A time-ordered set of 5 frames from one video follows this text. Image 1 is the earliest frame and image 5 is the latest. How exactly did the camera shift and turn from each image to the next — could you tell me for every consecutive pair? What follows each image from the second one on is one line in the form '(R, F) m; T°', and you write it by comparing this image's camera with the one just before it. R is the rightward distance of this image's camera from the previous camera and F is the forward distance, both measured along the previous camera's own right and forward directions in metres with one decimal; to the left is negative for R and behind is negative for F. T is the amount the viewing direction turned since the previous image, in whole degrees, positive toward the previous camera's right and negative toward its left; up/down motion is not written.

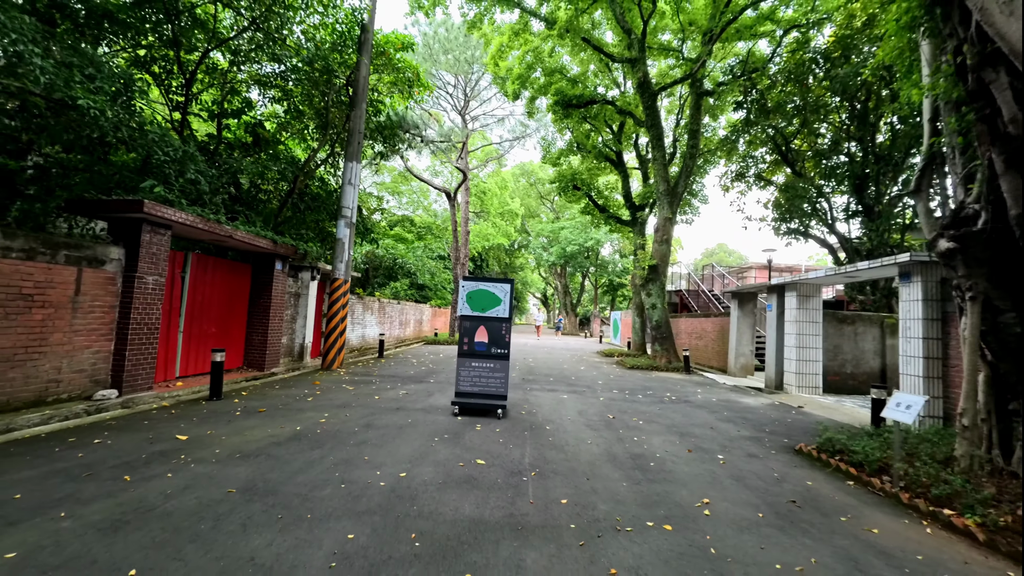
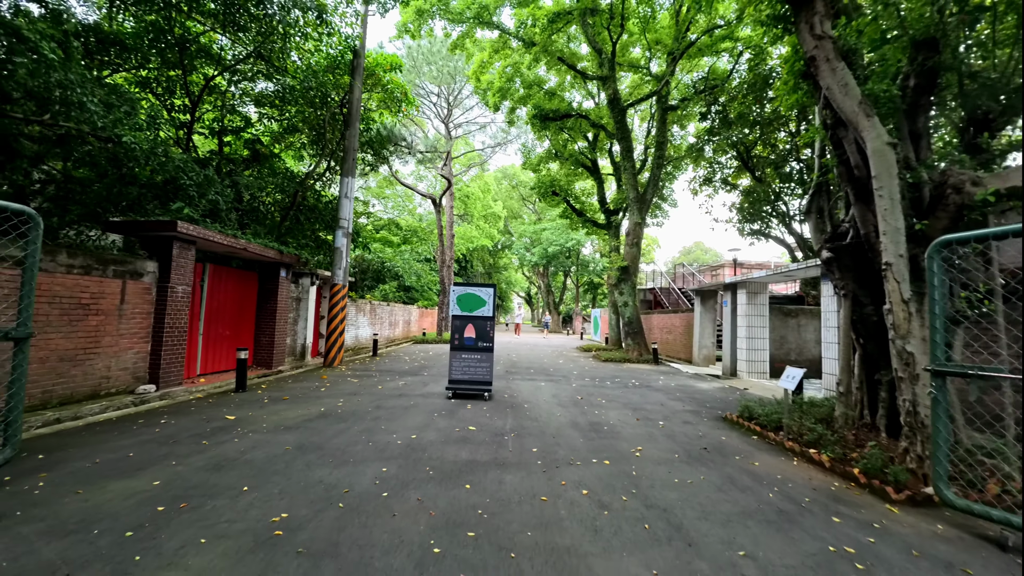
(0.0, -1.1) m; +2°
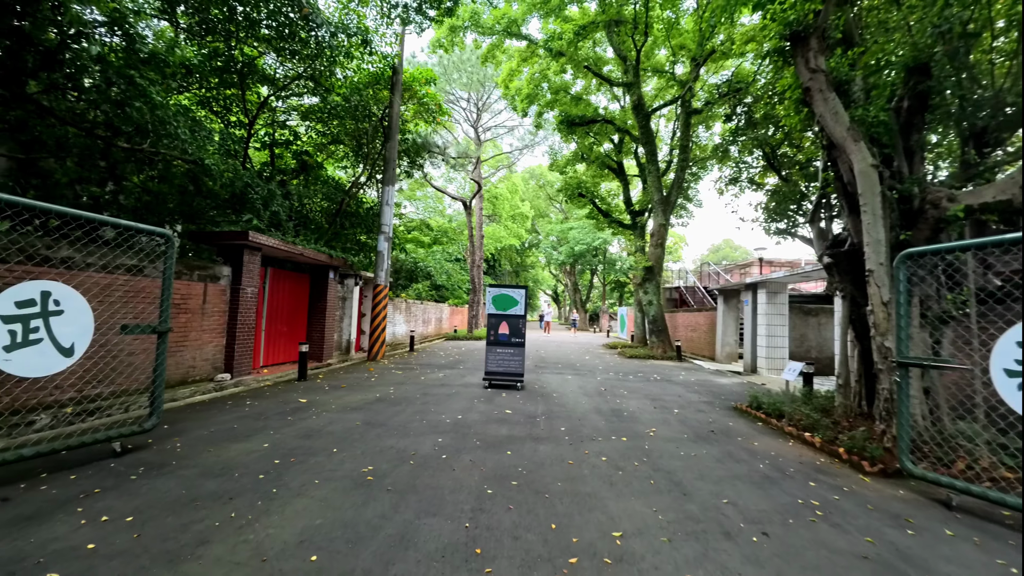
(0.0, -0.8) m; -3°
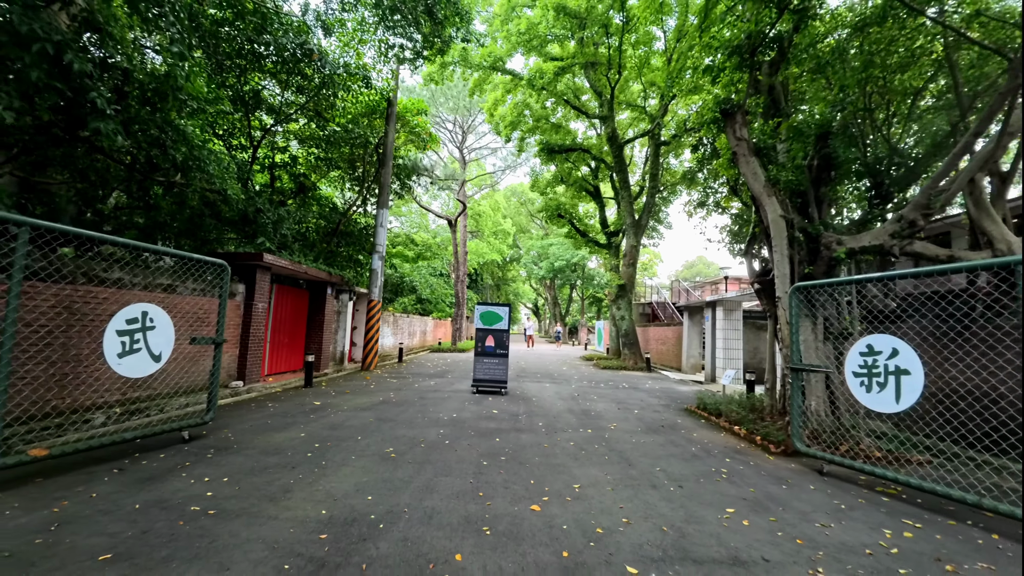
(-0.1, -1.1) m; +2°
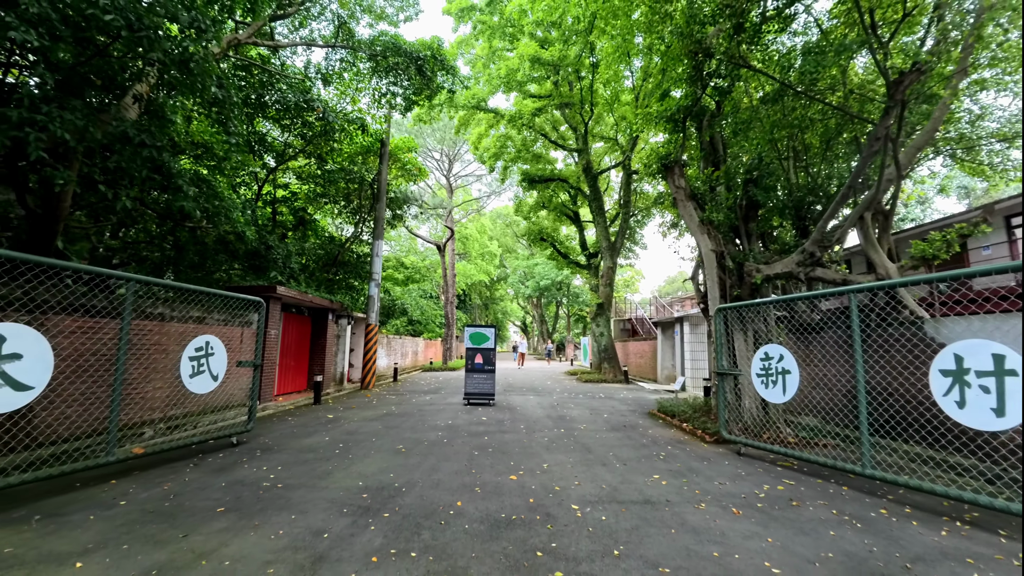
(+0.1, -1.3) m; +1°
